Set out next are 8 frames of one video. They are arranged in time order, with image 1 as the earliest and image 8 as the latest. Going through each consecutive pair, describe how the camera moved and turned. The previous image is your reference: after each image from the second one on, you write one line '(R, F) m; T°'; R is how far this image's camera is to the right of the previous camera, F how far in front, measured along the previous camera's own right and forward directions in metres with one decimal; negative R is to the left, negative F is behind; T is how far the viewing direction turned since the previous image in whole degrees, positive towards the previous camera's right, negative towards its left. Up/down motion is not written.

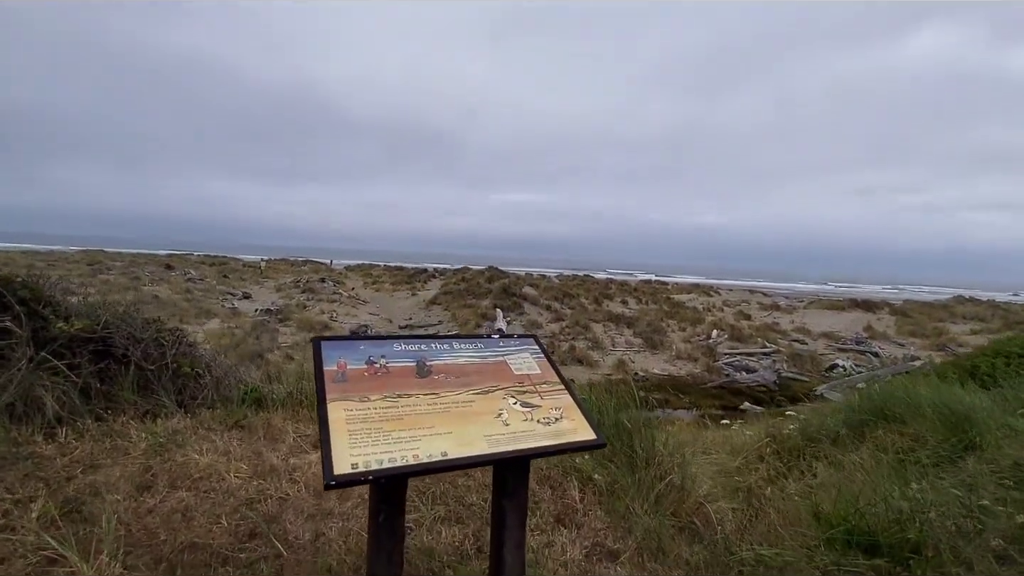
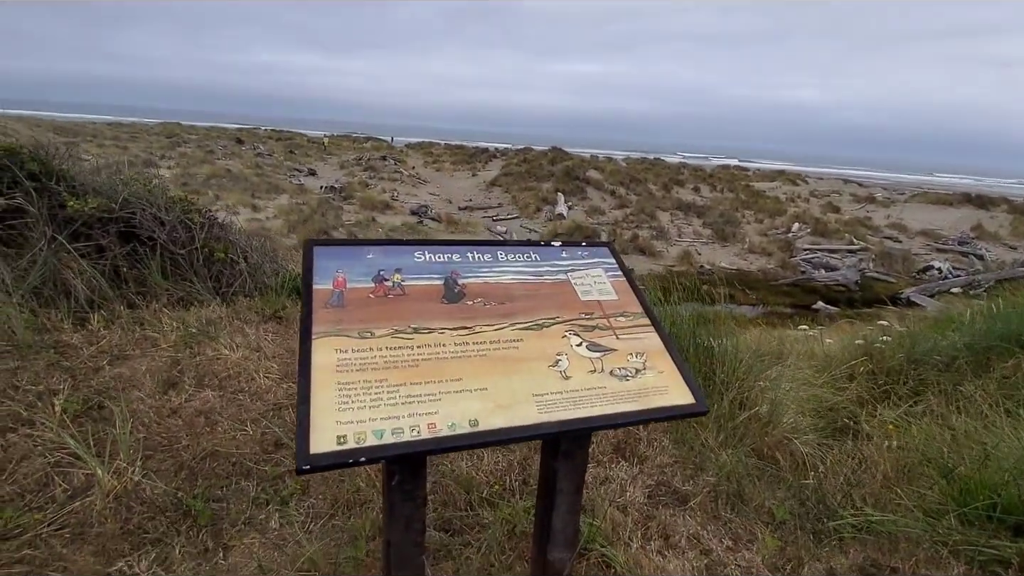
(0.0, +0.7) m; -7°
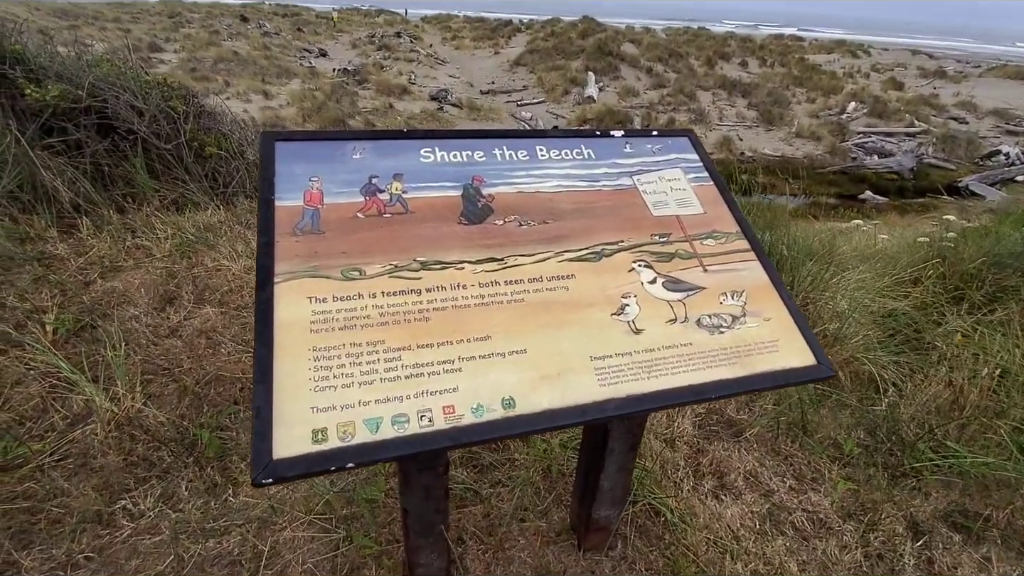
(-0.1, +0.5) m; -3°
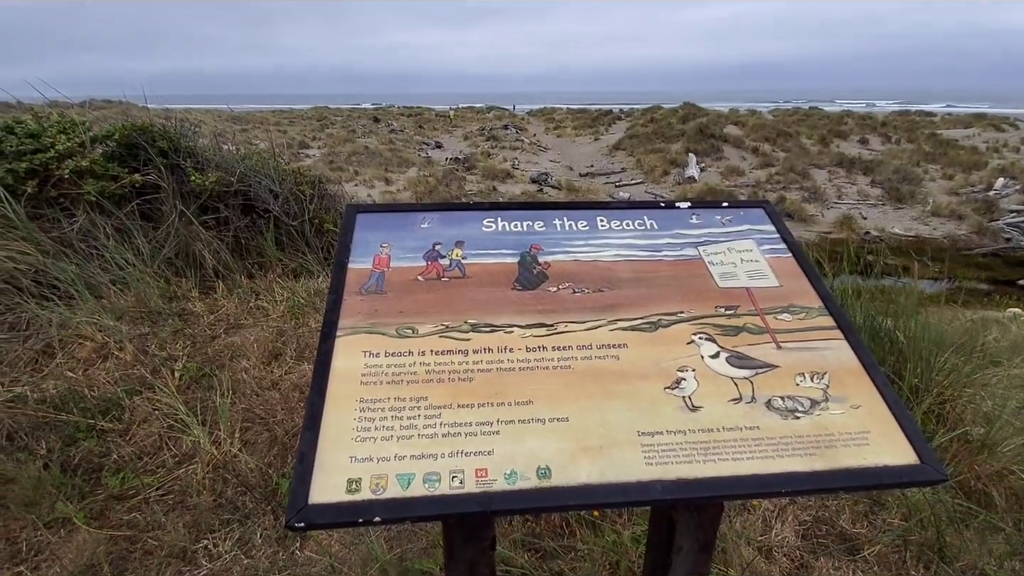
(+0.1, 0.0) m; -11°
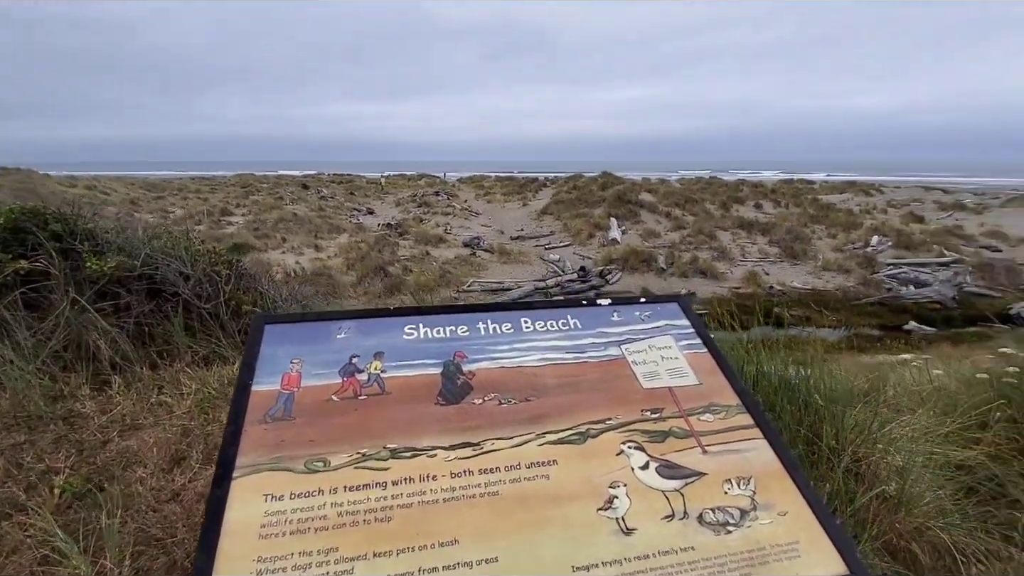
(0.0, 0.0) m; +8°
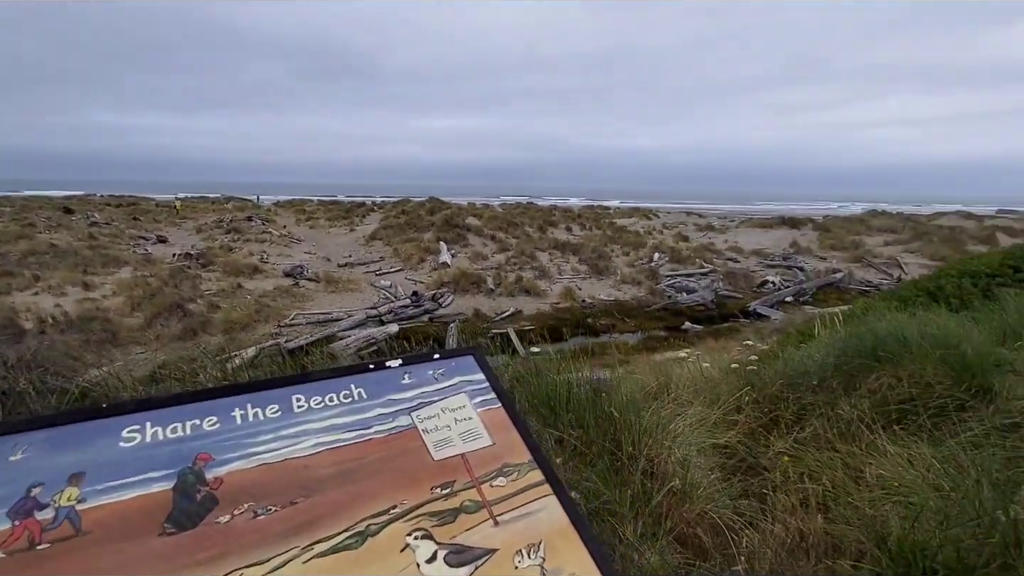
(+0.1, +0.1) m; +20°
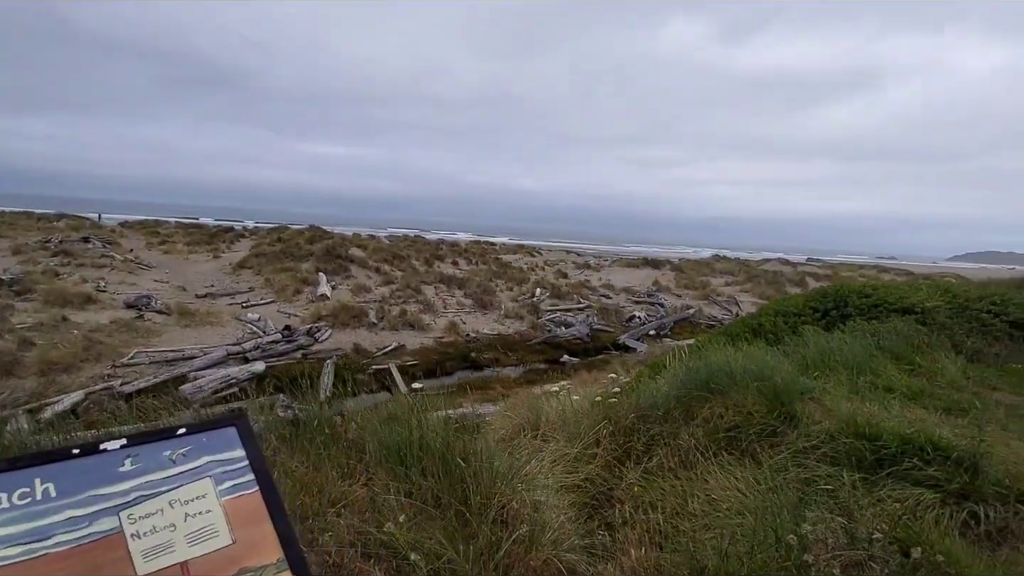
(+0.3, +0.1) m; +14°
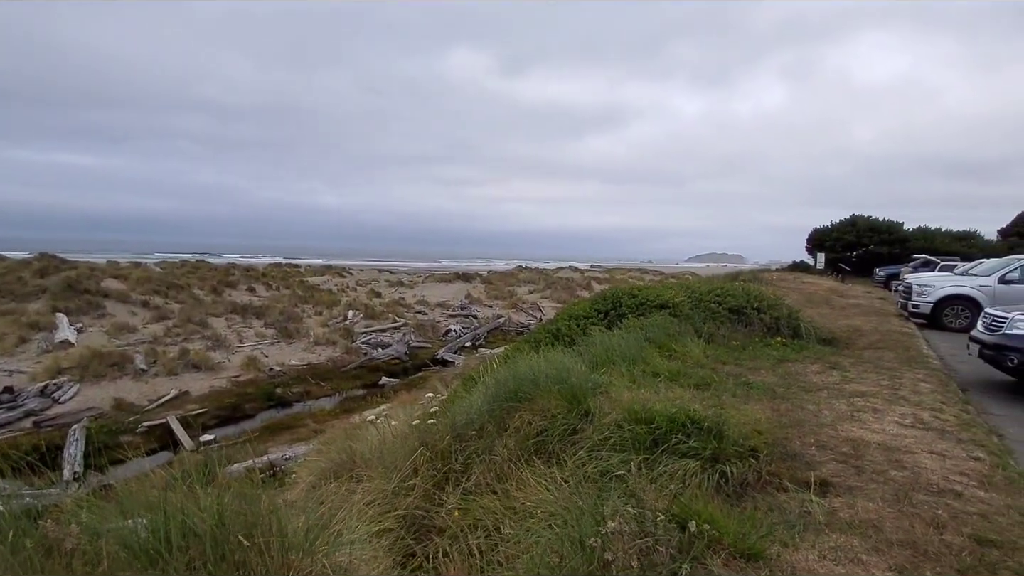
(+0.2, +0.2) m; +22°
